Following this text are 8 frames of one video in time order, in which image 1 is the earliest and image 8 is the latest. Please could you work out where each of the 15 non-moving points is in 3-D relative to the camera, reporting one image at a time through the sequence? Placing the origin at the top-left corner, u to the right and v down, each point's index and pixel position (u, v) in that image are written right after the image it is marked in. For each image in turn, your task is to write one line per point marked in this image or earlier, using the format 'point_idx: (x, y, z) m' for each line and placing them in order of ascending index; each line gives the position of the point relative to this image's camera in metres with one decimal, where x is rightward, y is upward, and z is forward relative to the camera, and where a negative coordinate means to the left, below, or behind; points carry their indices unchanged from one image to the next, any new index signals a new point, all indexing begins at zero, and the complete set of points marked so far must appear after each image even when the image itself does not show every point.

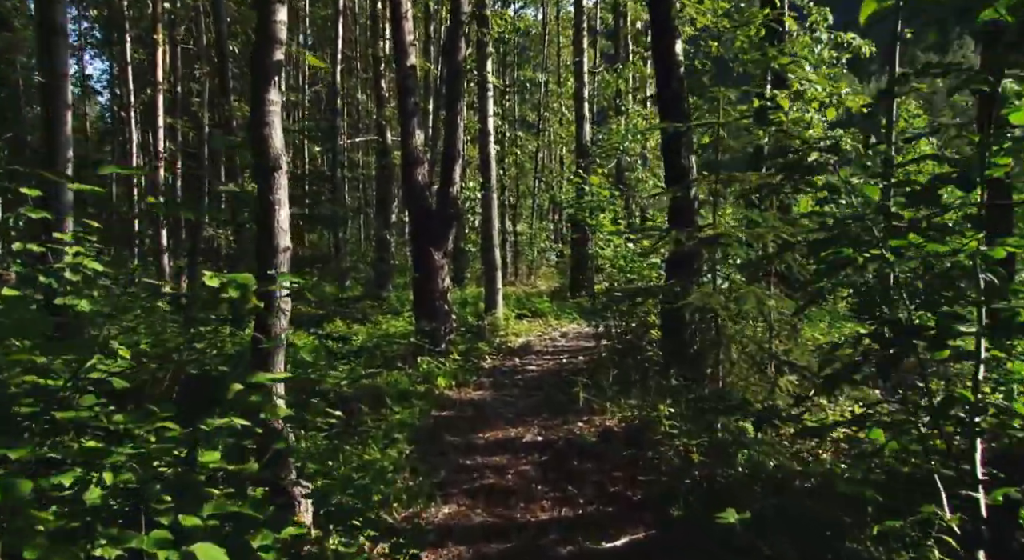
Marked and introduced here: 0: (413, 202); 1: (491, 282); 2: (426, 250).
0: (-1.4, +1.1, +14.1) m
1: (-0.4, 0.0, +18.4) m
2: (-1.2, +0.4, +14.0) m
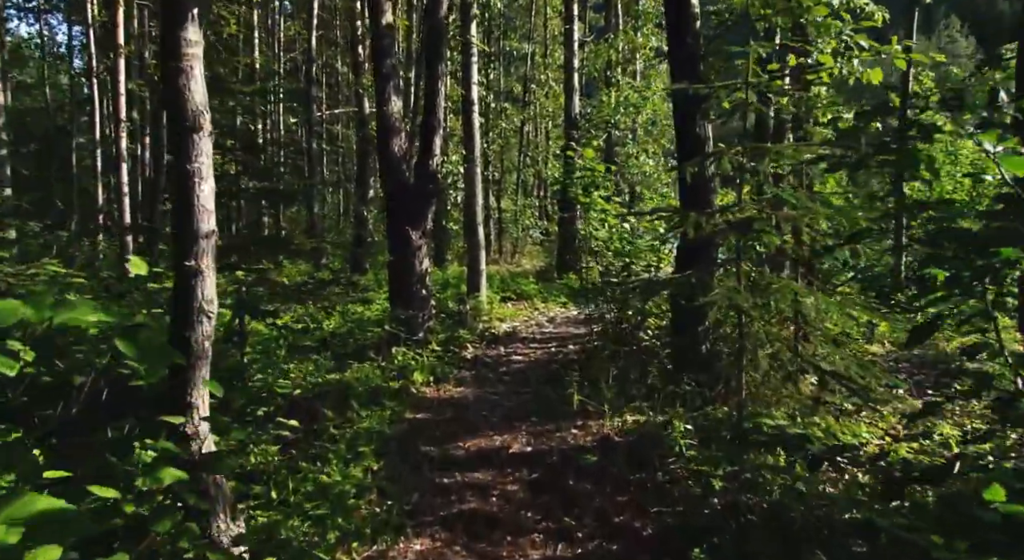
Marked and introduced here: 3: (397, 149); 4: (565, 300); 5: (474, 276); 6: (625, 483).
0: (-1.6, +1.3, +12.8) m
1: (-0.6, +0.3, +17.2) m
2: (-1.4, +0.6, +12.7) m
3: (-1.5, +1.6, +12.9) m
4: (+1.0, -0.4, +19.4) m
5: (-0.6, +0.1, +17.2) m
6: (+0.9, -1.6, +7.7) m
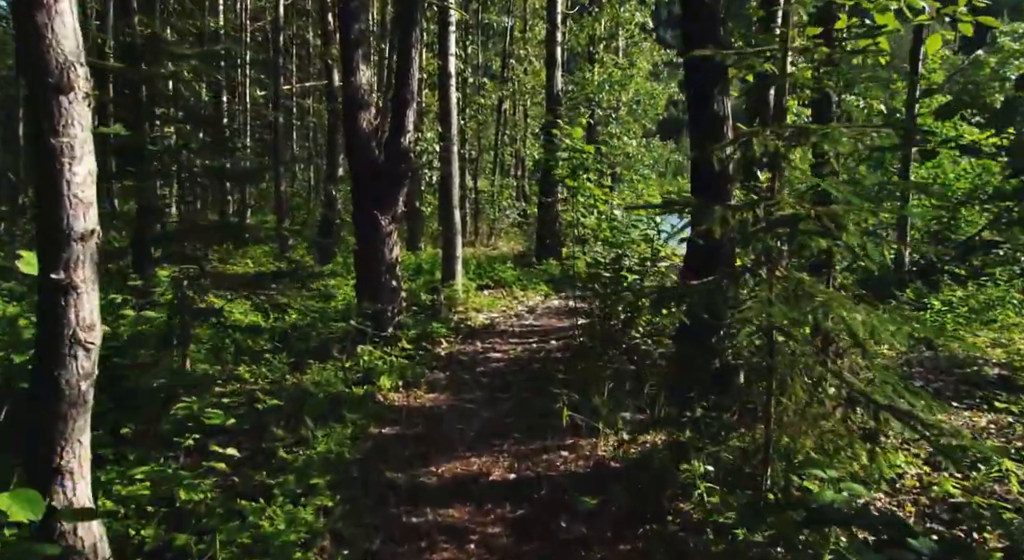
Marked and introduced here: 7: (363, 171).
0: (-1.8, +1.4, +11.6) m
1: (-1.0, +0.5, +16.0) m
2: (-1.6, +0.7, +11.5) m
3: (-1.7, +1.8, +11.7) m
4: (+0.6, -0.1, +18.3) m
5: (-1.0, +0.3, +16.0) m
6: (+0.7, -1.6, +6.6) m
7: (-1.7, +1.2, +11.6) m
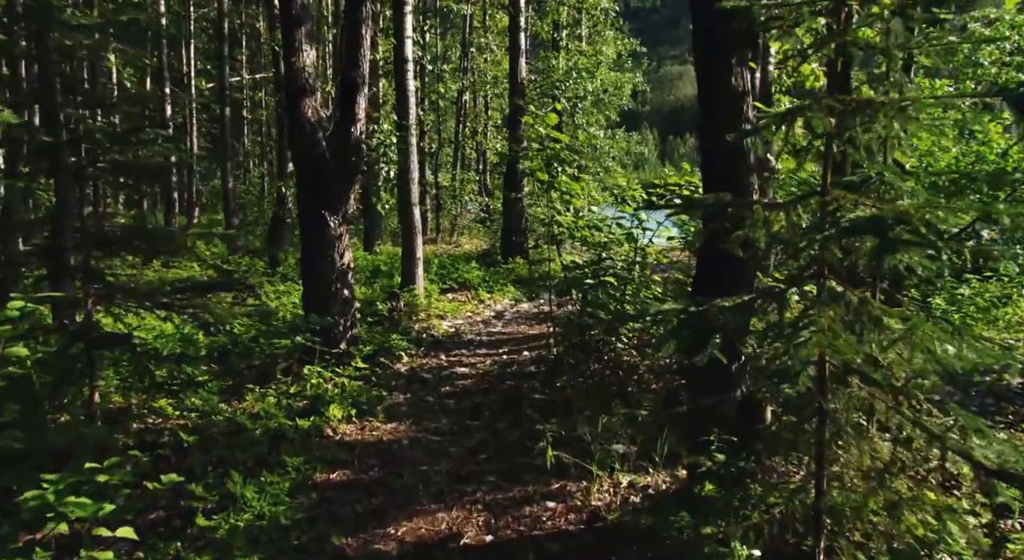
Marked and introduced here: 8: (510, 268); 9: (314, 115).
0: (-2.1, +1.4, +10.2) m
1: (-1.4, +0.4, +14.7) m
2: (-1.9, +0.7, +10.1) m
3: (-2.0, +1.7, +10.3) m
4: (0.0, -0.2, +17.0) m
5: (-1.5, +0.2, +14.7) m
6: (+0.6, -1.7, +5.4) m
7: (-2.0, +1.1, +10.2) m
8: (0.0, +0.2, +18.8) m
9: (-2.0, +1.7, +10.3) m
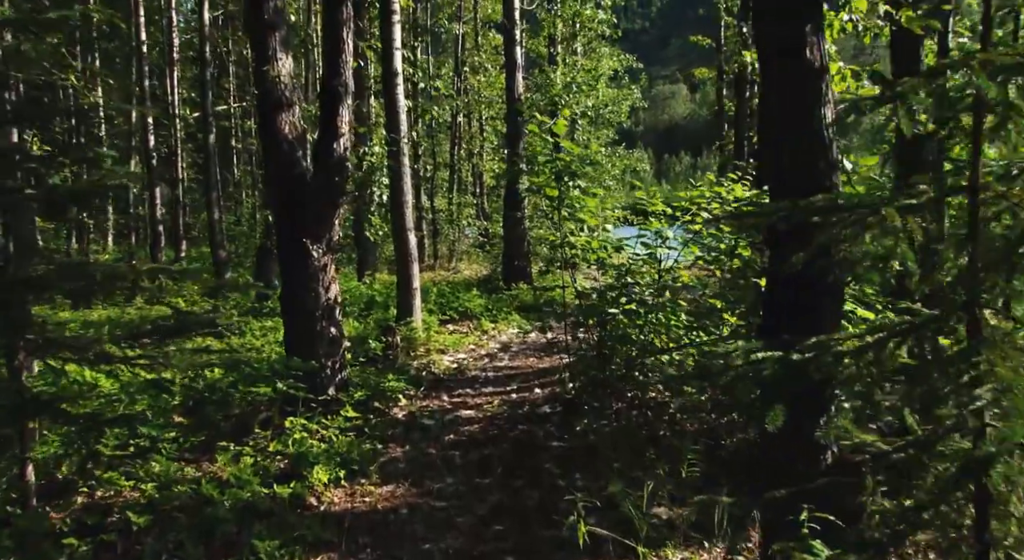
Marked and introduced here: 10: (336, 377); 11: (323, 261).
0: (-2.1, +1.0, +9.0) m
1: (-1.4, 0.0, +13.5) m
2: (-1.9, +0.3, +8.9) m
3: (-2.0, +1.3, +9.1) m
4: (+0.1, -0.6, +15.8) m
5: (-1.4, -0.2, +13.5) m
6: (+0.8, -1.8, +4.1) m
7: (-2.0, +0.8, +9.0) m
8: (0.0, -0.2, +17.6) m
9: (-2.0, +1.3, +9.2) m
10: (-1.6, -0.9, +9.2) m
11: (-1.7, +0.2, +9.1) m
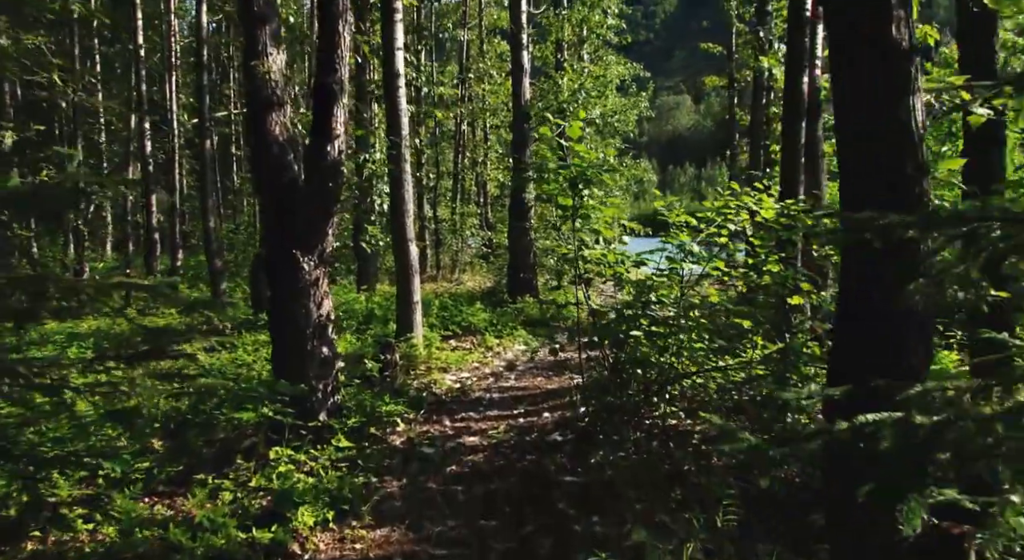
0: (-2.0, +0.9, +8.3) m
1: (-1.3, -0.1, +12.7) m
2: (-1.8, +0.2, +8.2) m
3: (-1.9, +1.2, +8.4) m
4: (+0.2, -0.8, +15.0) m
5: (-1.3, -0.4, +12.7) m
6: (+0.8, -1.9, +3.3) m
7: (-1.9, +0.7, +8.3) m
8: (+0.1, -0.5, +16.9) m
9: (-1.9, +1.2, +8.4) m
10: (-1.5, -1.0, +8.4) m
11: (-1.6, 0.0, +8.3) m
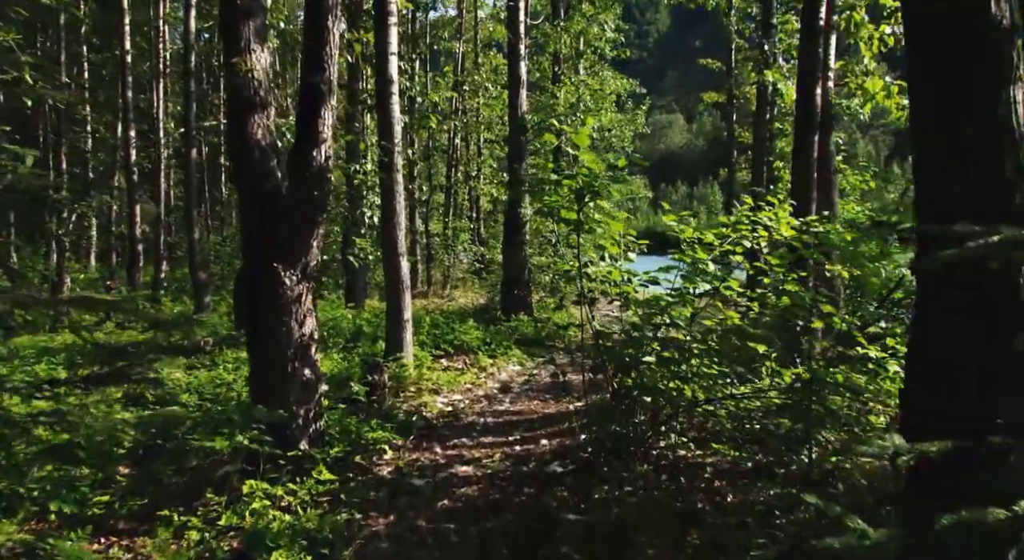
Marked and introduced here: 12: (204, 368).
0: (-2.0, +0.8, +7.7) m
1: (-1.4, -0.3, +12.1) m
2: (-1.8, +0.1, +7.6) m
3: (-1.9, +1.1, +7.8) m
4: (+0.1, -1.0, +14.4) m
5: (-1.4, -0.6, +12.1) m
6: (+0.8, -1.9, +2.7) m
7: (-1.9, +0.6, +7.6) m
8: (0.0, -0.7, +16.2) m
9: (-1.9, +1.1, +7.8) m
10: (-1.5, -1.1, +7.7) m
11: (-1.6, -0.1, +7.7) m
12: (-3.8, -1.1, +12.8) m
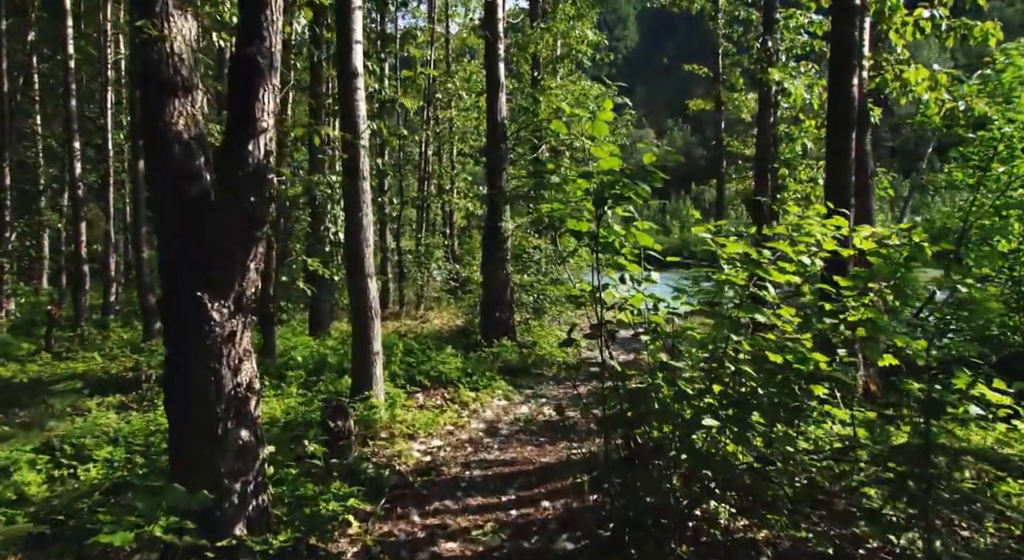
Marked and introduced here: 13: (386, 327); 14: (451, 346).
0: (-2.0, +0.6, +5.9) m
1: (-1.5, -0.6, +10.3) m
2: (-1.8, -0.1, +5.8) m
3: (-1.9, +0.9, +6.0) m
4: (-0.1, -1.3, +12.6) m
5: (-1.5, -0.8, +10.3) m
6: (+1.0, -2.0, +1.0) m
7: (-1.9, +0.4, +5.9) m
8: (-0.2, -1.0, +14.5) m
9: (-1.9, +0.9, +6.1) m
10: (-1.5, -1.3, +6.0) m
11: (-1.6, -0.3, +6.0) m
12: (-4.0, -1.4, +11.0) m
13: (-2.2, -0.8, +18.2) m
14: (-0.9, -1.0, +15.4) m
